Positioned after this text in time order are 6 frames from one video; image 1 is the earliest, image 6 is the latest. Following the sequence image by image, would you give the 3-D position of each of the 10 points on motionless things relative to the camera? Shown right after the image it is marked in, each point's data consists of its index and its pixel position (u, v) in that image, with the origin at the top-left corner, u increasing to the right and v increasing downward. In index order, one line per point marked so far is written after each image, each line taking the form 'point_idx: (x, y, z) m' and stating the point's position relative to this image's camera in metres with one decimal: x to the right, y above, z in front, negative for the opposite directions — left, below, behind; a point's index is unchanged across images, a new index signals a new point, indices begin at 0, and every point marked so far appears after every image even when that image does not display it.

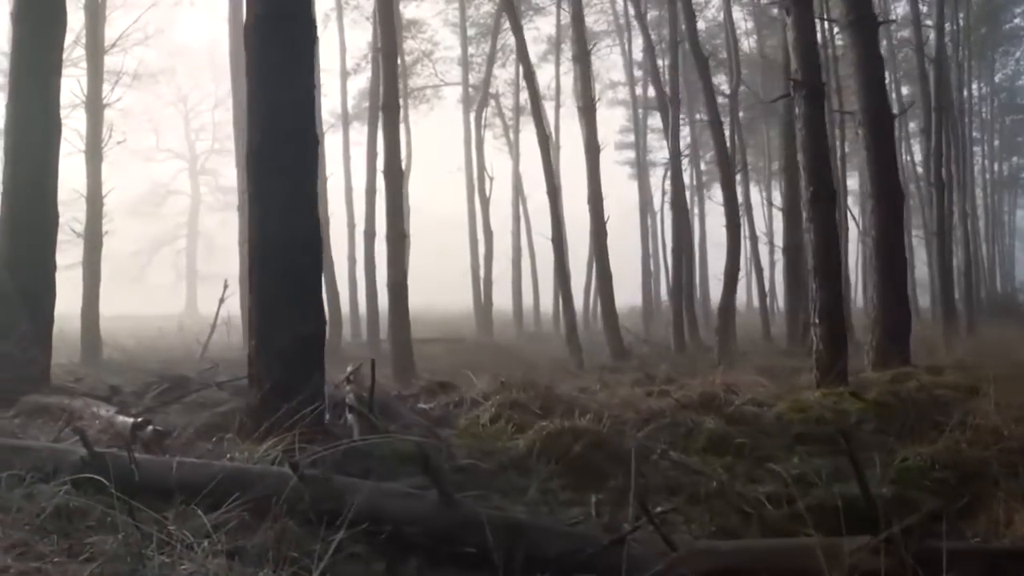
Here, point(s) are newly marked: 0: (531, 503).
0: (+0.1, -1.4, +5.6) m
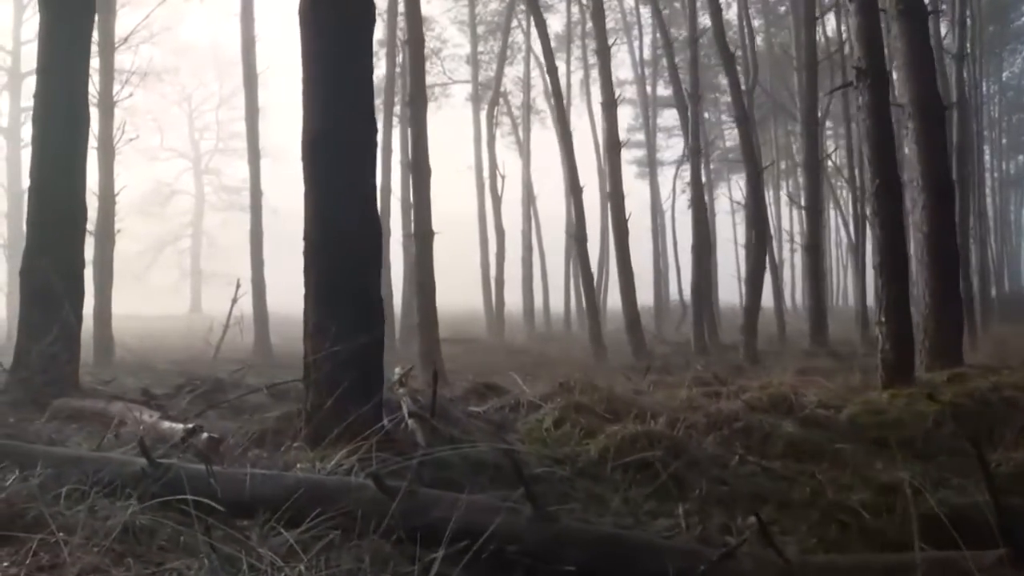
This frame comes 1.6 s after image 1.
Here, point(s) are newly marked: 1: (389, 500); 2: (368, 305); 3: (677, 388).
0: (+0.6, -1.3, +5.2) m
1: (-0.6, -1.0, +4.0) m
2: (-1.0, -0.1, +5.7) m
3: (+1.8, -1.1, +9.1) m
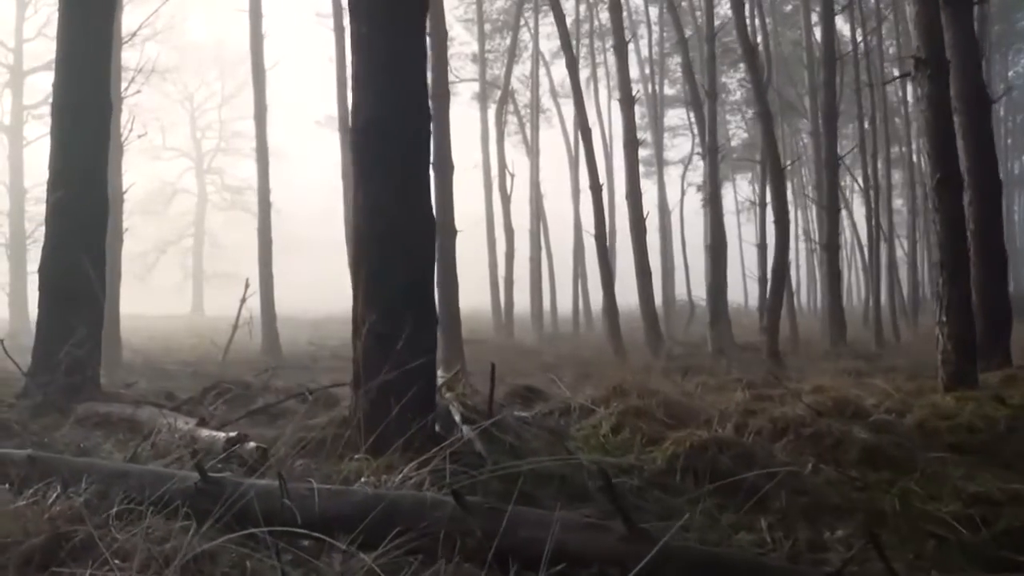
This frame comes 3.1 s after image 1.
0: (+1.0, -1.3, +4.8) m
1: (-0.2, -1.0, +3.6) m
2: (-0.6, -0.1, +5.3) m
3: (+2.2, -1.0, +8.7) m
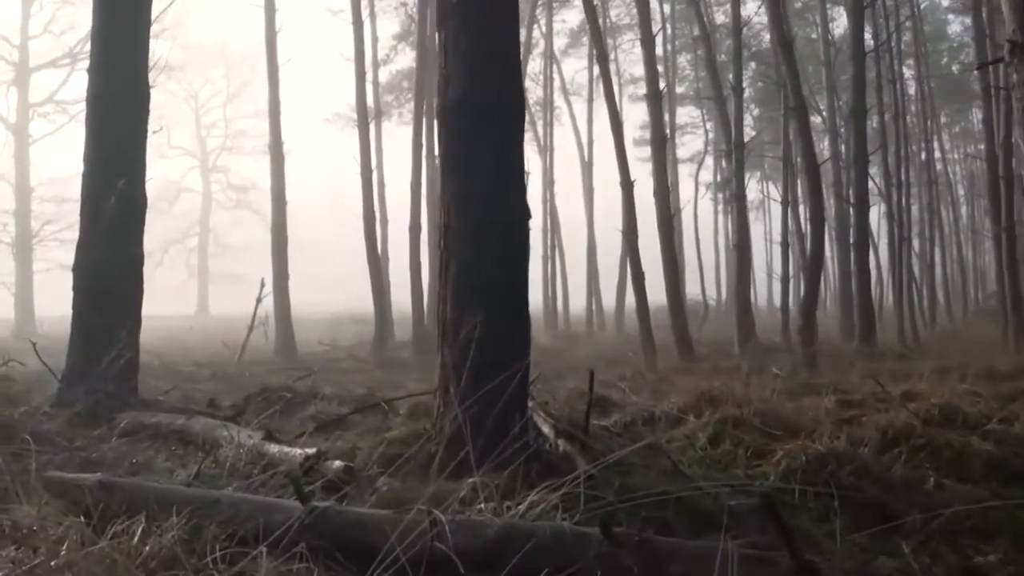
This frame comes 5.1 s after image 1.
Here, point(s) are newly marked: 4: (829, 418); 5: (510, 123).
0: (+1.6, -1.3, +4.2) m
1: (+0.4, -1.0, +3.1) m
2: (0.0, -0.1, +4.8) m
3: (+2.8, -1.0, +8.2) m
4: (+2.5, -1.0, +6.7) m
5: (0.0, +0.9, +4.8) m
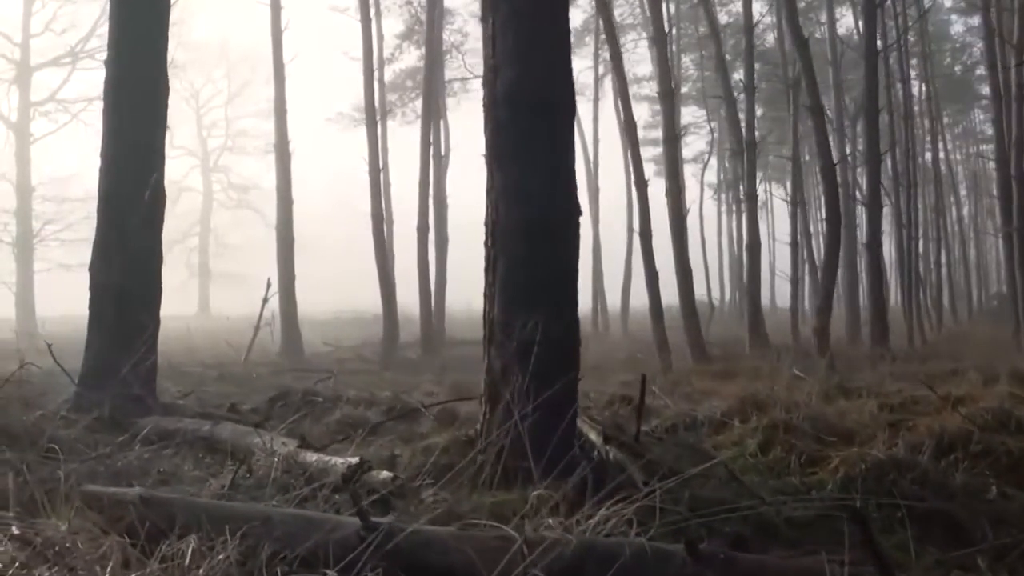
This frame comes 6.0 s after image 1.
0: (+1.9, -1.3, +4.0) m
1: (+0.7, -1.0, +2.8) m
2: (+0.3, -0.1, +4.5) m
3: (+3.1, -1.0, +7.9) m
4: (+2.7, -1.0, +6.4) m
5: (+0.3, +0.9, +4.6) m
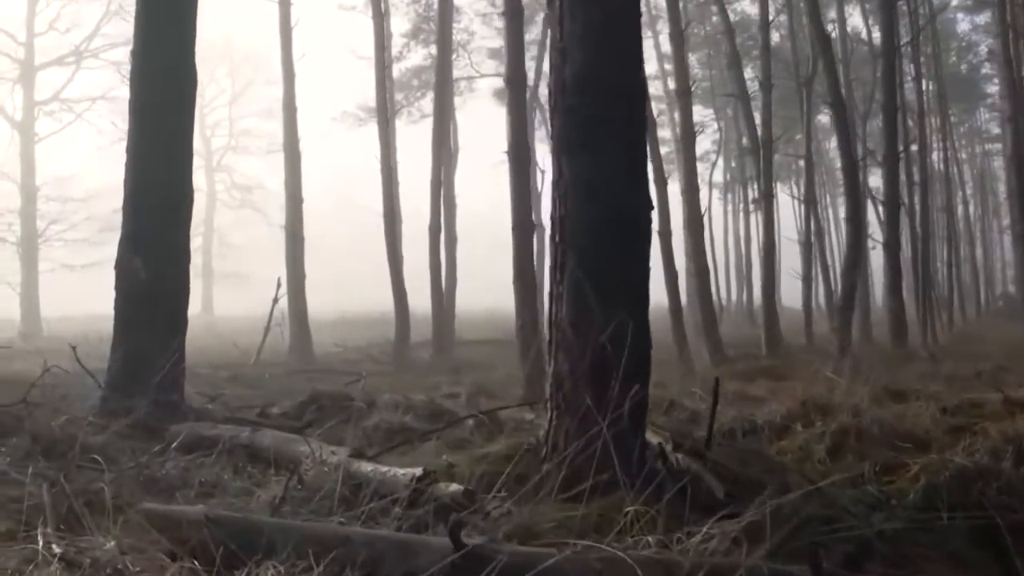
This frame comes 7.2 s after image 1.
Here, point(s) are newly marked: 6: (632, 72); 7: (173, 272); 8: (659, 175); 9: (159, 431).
0: (+2.2, -1.3, +3.7) m
1: (+1.0, -0.9, +2.5) m
2: (+0.6, -0.1, +4.2) m
3: (+3.4, -1.0, +7.7) m
4: (+3.1, -1.0, +6.1) m
5: (+0.6, +0.9, +4.3) m
6: (+0.6, +1.1, +4.3) m
7: (-2.7, +0.1, +6.8) m
8: (+3.0, +2.3, +17.5) m
9: (-2.4, -1.0, +5.8) m
